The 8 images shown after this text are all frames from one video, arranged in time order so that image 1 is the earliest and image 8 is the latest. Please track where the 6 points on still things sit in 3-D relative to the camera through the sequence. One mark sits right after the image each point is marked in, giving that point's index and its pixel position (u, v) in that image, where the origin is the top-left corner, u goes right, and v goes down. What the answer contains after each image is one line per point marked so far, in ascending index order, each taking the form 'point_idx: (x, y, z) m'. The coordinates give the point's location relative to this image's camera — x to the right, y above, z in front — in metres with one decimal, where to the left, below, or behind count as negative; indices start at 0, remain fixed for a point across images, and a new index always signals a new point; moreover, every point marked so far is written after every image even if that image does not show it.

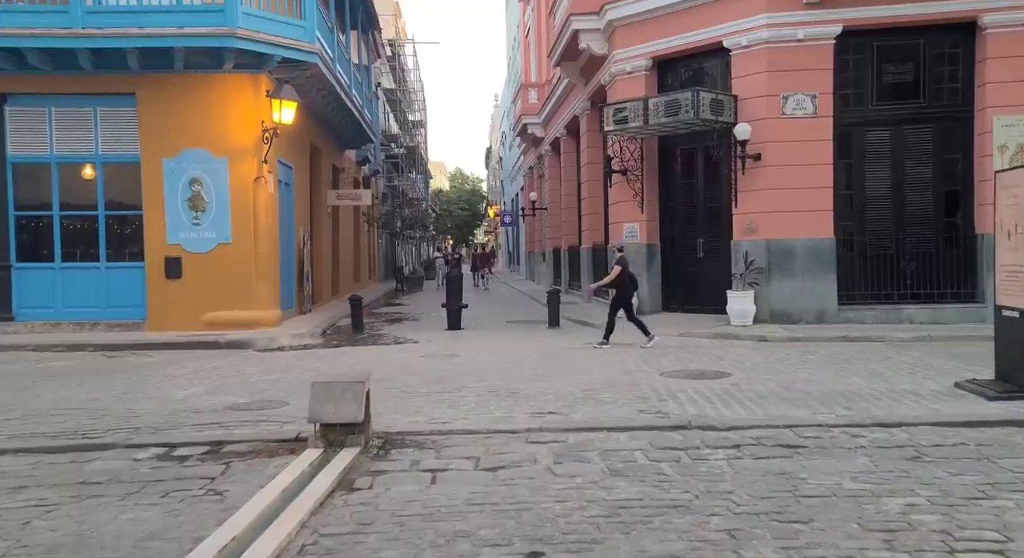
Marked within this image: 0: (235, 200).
0: (-5.3, +1.5, +16.8) m
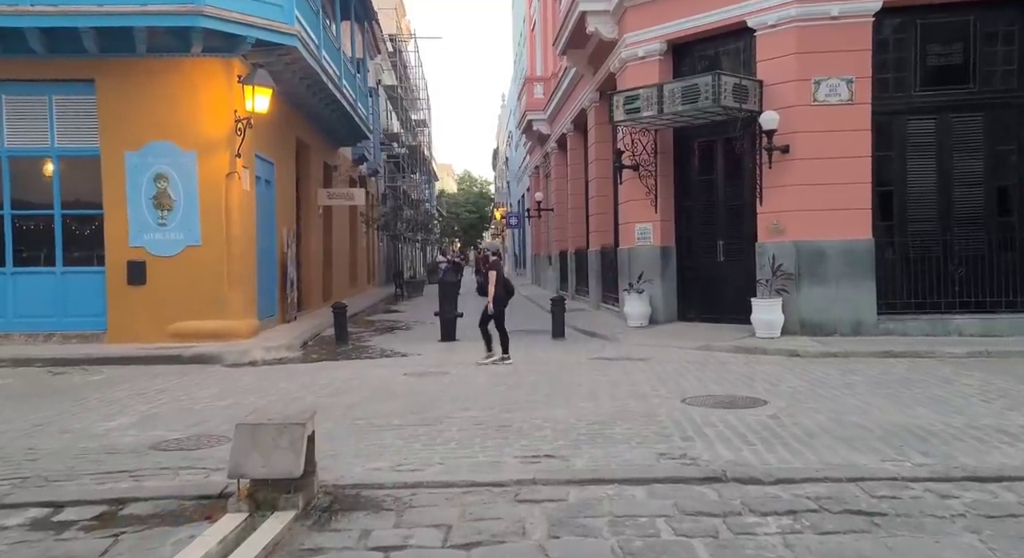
0: (-5.3, +1.4, +15.2) m
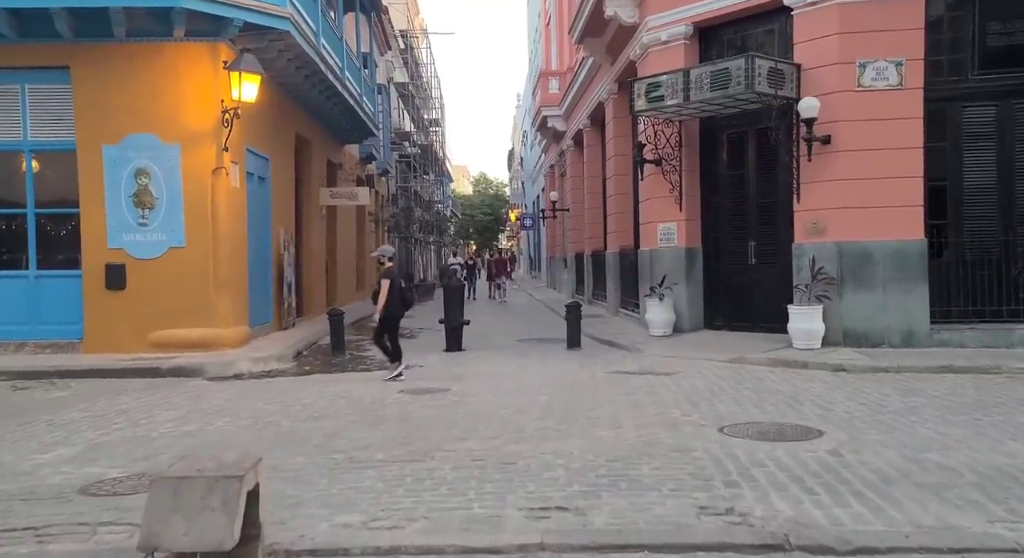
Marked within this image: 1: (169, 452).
0: (-5.1, +1.3, +14.0) m
1: (-2.8, -1.4, +7.1) m
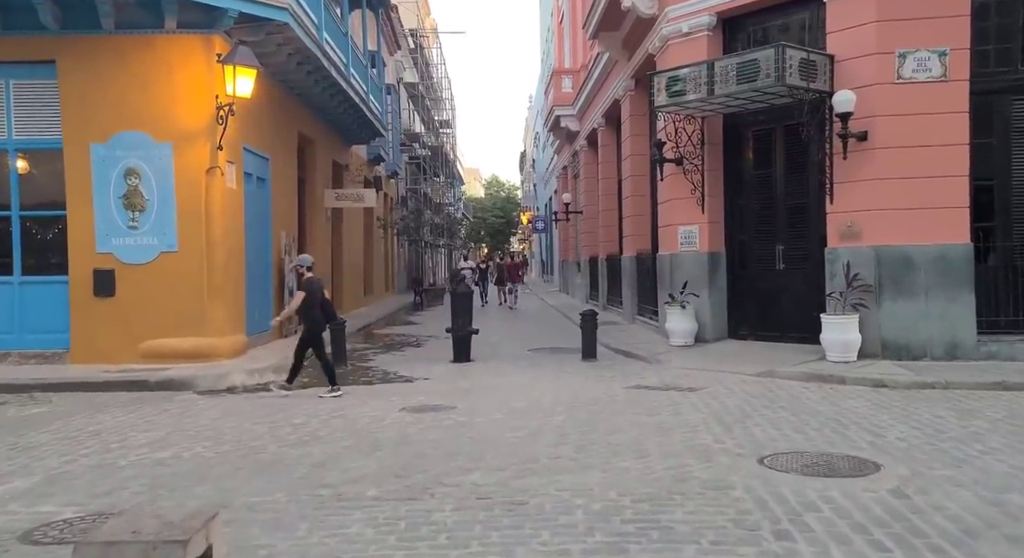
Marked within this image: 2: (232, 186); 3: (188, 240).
0: (-4.9, +1.2, +13.2) m
1: (-2.7, -1.5, +6.3) m
2: (-4.4, +1.5, +13.9) m
3: (-4.9, +0.6, +13.2) m
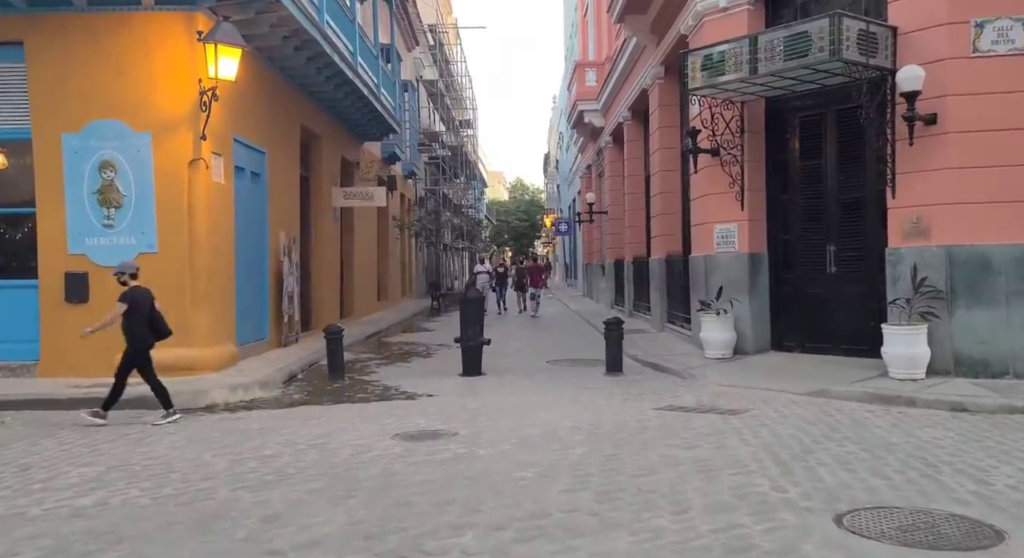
0: (-4.7, +1.2, +11.9) m
1: (-2.7, -1.5, +4.9) m
2: (-4.2, +1.4, +12.6) m
3: (-4.6, +0.5, +11.9) m
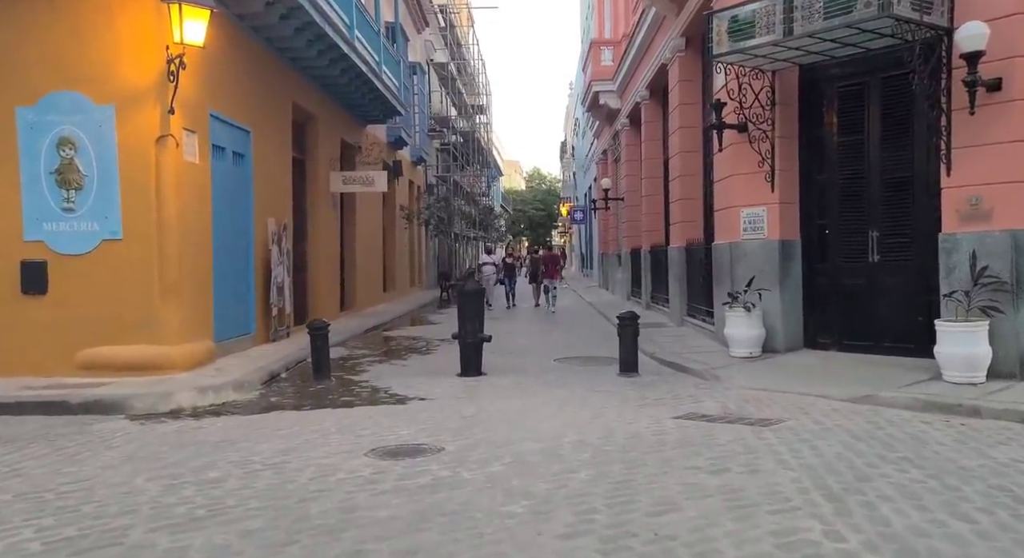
0: (-4.7, +1.3, +10.7) m
1: (-2.8, -1.5, +3.8) m
2: (-4.2, +1.5, +11.4) m
3: (-4.6, +0.7, +10.8) m
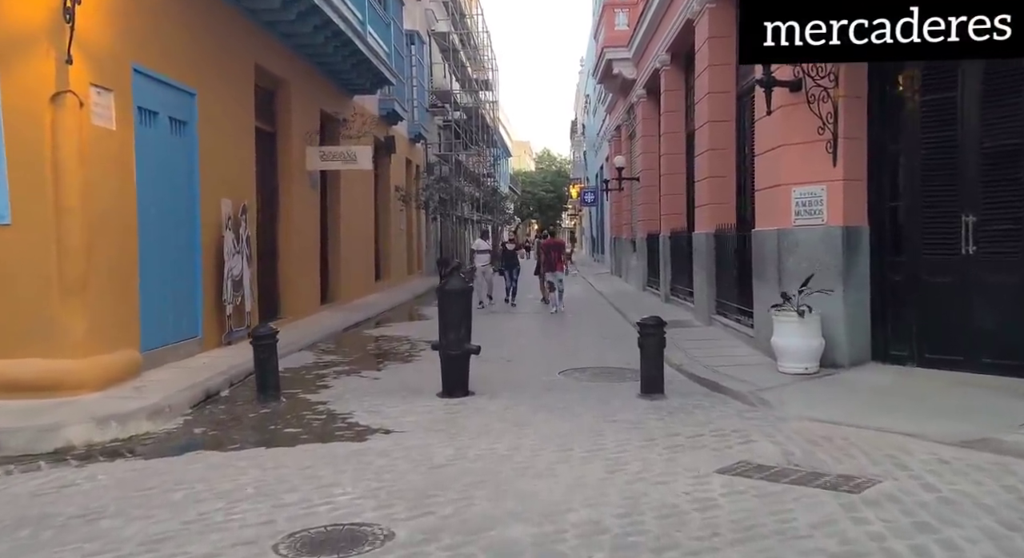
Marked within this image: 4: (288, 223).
0: (-4.7, +1.3, +8.4) m
1: (-2.9, -1.6, +1.5) m
2: (-4.2, +1.6, +9.2) m
3: (-4.7, +0.7, +8.5) m
4: (-4.0, +1.0, +15.7) m
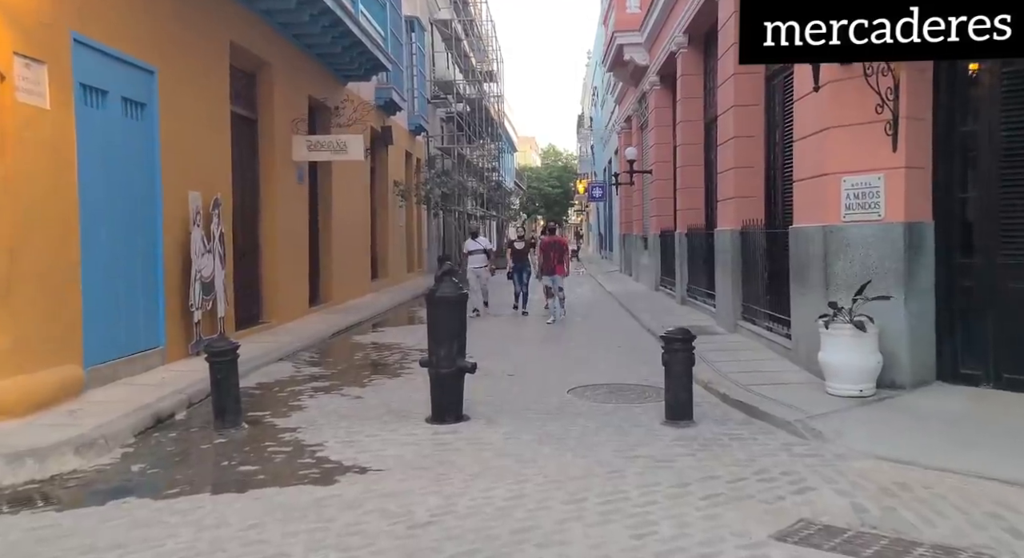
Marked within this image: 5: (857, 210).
0: (-4.7, +1.3, +7.1) m
1: (-3.0, -1.6, +0.2) m
2: (-4.2, +1.5, +7.8) m
3: (-4.7, +0.7, +7.2) m
4: (-4.0, +1.0, +14.4) m
5: (+3.1, +0.6, +8.0) m
